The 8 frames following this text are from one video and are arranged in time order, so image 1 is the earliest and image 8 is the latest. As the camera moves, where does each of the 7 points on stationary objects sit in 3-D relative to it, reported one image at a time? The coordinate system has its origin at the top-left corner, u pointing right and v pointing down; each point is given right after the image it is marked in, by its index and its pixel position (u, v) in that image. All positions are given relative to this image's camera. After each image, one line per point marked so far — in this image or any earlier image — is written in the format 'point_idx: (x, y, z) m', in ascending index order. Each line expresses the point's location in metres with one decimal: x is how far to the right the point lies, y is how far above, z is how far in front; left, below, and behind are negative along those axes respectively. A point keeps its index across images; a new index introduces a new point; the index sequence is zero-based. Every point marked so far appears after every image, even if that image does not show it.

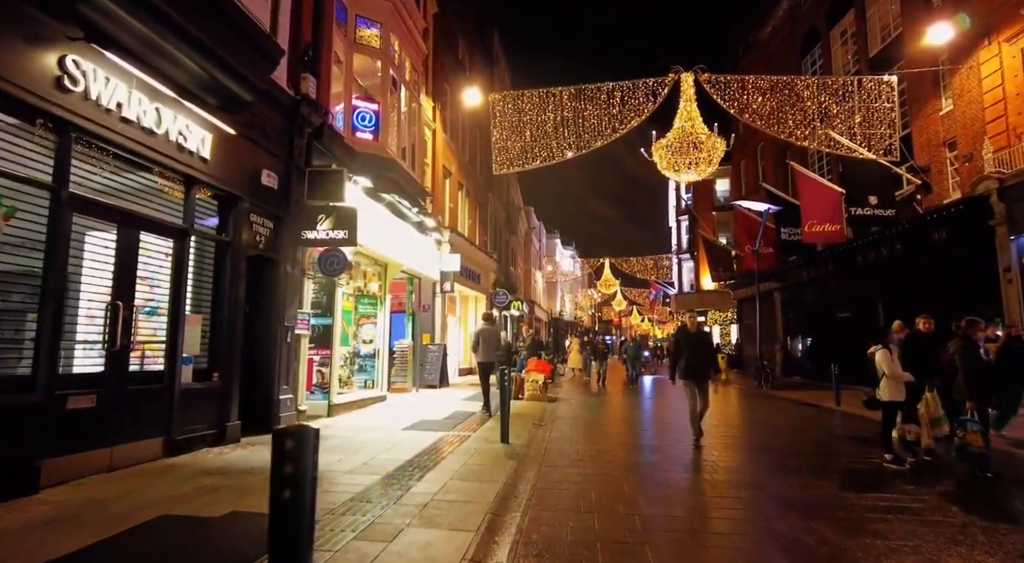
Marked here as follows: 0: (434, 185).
0: (-2.6, +3.3, +20.0) m
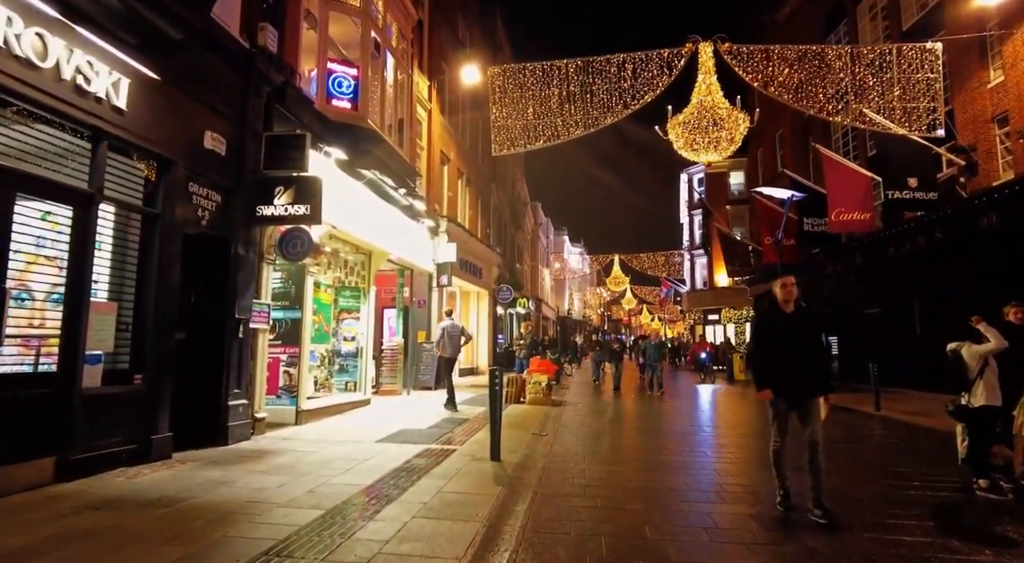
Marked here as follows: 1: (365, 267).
0: (-2.6, +3.5, +18.6) m
1: (-3.1, +0.3, +12.7) m
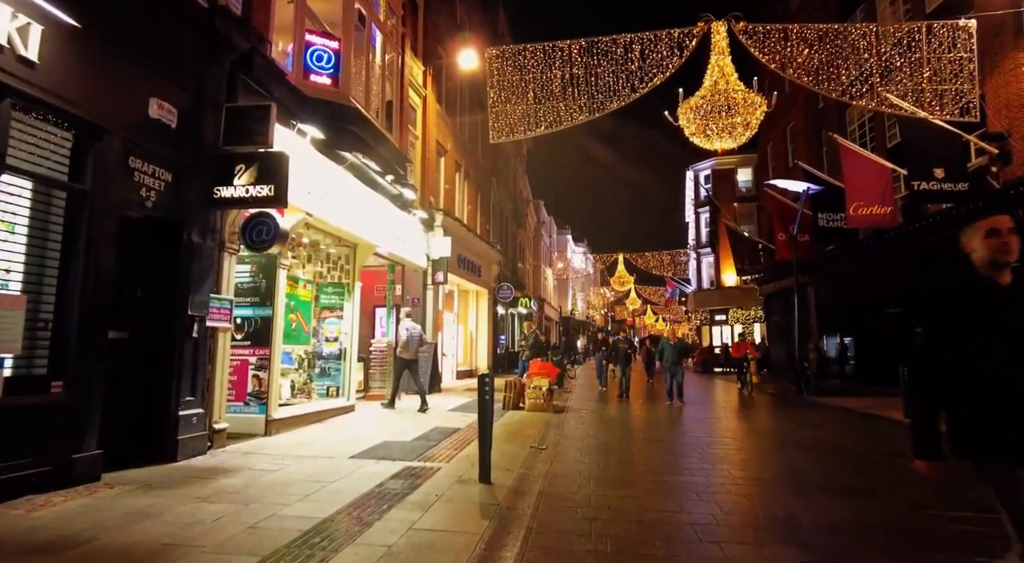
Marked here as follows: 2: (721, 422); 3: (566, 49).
0: (-2.6, +3.6, +17.5) m
1: (-3.2, +0.4, +11.6) m
2: (+4.2, -2.8, +12.0) m
3: (+1.2, +5.3, +13.4) m
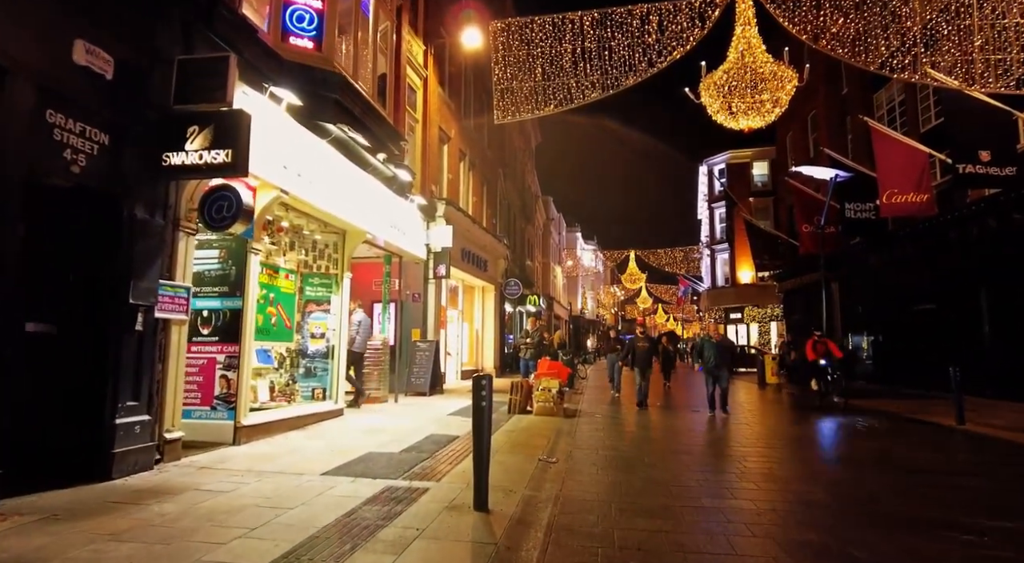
0: (-2.4, +3.7, +16.4) m
1: (-3.1, +0.6, +10.5) m
2: (+4.3, -2.6, +10.7) m
3: (+1.3, +5.5, +12.3) m
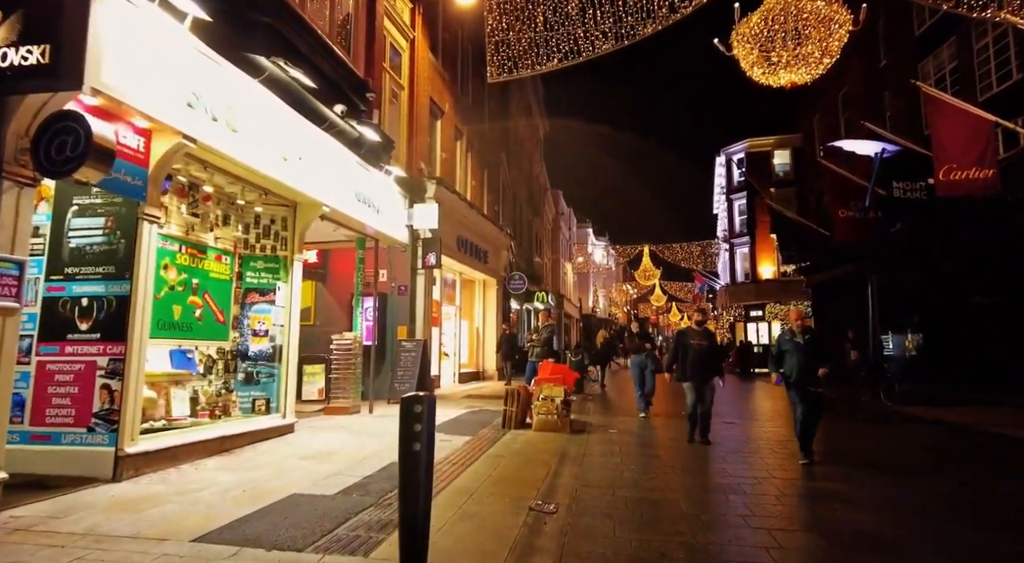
0: (-2.4, +4.0, +14.4) m
1: (-3.2, +0.8, +8.5) m
2: (+4.2, -2.4, +8.6) m
3: (+1.2, +5.7, +10.2) m
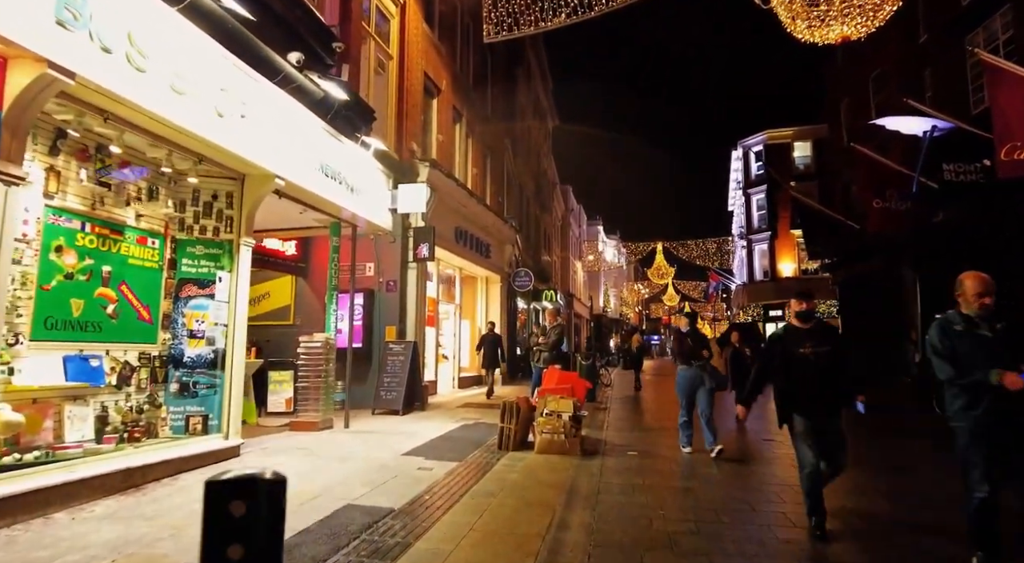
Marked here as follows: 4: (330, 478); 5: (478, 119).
0: (-2.3, +4.1, +12.8) m
1: (-3.2, +0.9, +7.0) m
2: (+4.2, -2.2, +6.9) m
3: (+1.2, +5.8, +8.5) m
4: (-1.8, -2.0, +6.0) m
5: (-1.0, +5.1, +18.5) m
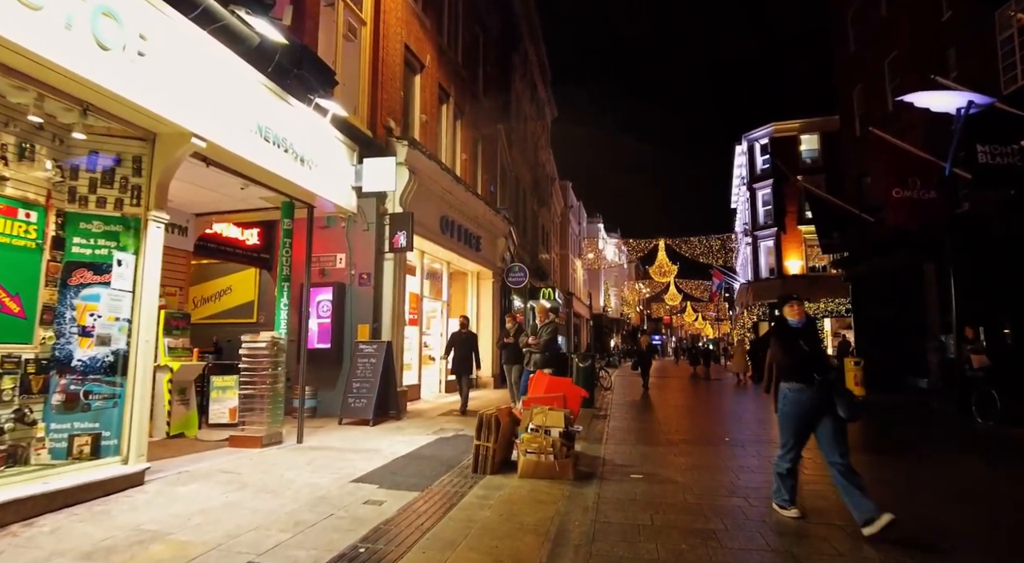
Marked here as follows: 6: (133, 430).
0: (-2.6, +4.2, +11.5) m
1: (-3.5, +1.1, +5.6) m
2: (+3.9, -2.1, +5.5) m
3: (+1.0, +6.0, +7.2) m
4: (-2.1, -1.8, +4.6) m
5: (-1.3, +5.2, +17.2) m
6: (-3.4, -1.3, +5.3) m
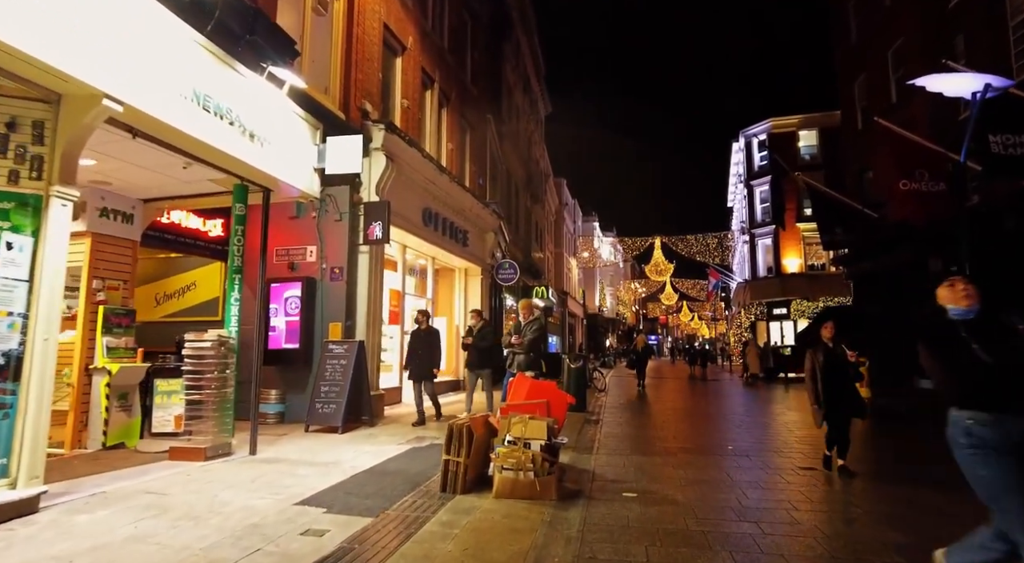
0: (-2.8, +4.3, +10.6) m
1: (-3.7, +1.2, +4.8) m
2: (+3.7, -2.0, +4.7) m
3: (+0.8, +6.1, +6.3) m
4: (-2.3, -1.7, +3.8) m
5: (-1.6, +5.3, +16.3) m
6: (-3.6, -1.2, +4.4) m
